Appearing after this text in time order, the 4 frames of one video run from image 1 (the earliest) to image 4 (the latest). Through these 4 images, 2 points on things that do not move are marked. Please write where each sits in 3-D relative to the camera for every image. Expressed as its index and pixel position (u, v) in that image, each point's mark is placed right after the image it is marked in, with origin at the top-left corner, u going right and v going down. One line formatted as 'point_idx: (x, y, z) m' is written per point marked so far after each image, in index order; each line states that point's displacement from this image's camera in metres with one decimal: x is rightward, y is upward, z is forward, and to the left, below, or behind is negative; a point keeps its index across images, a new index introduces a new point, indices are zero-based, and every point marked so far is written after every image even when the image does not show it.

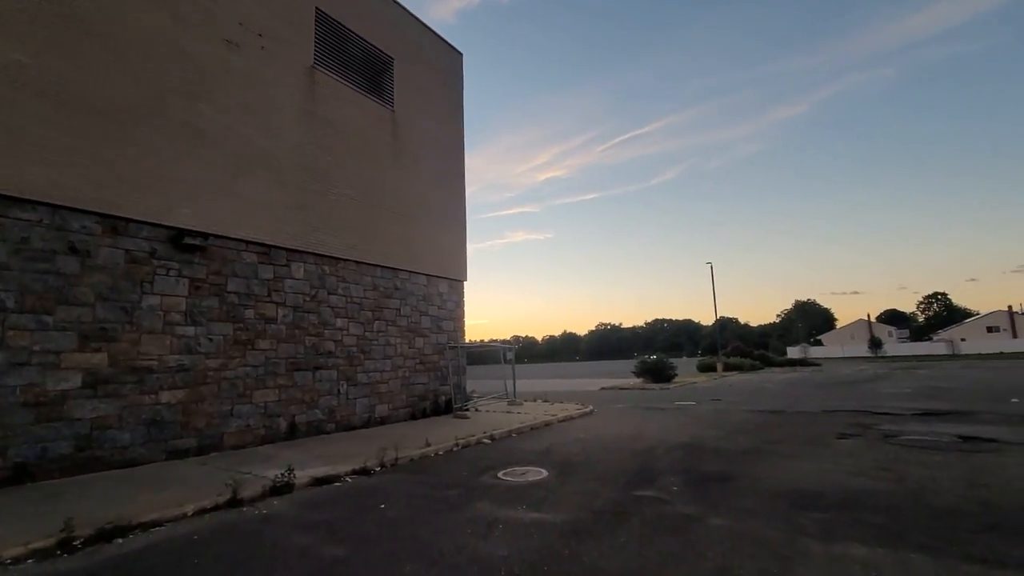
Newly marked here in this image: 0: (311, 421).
0: (-4.3, -2.8, +10.5) m
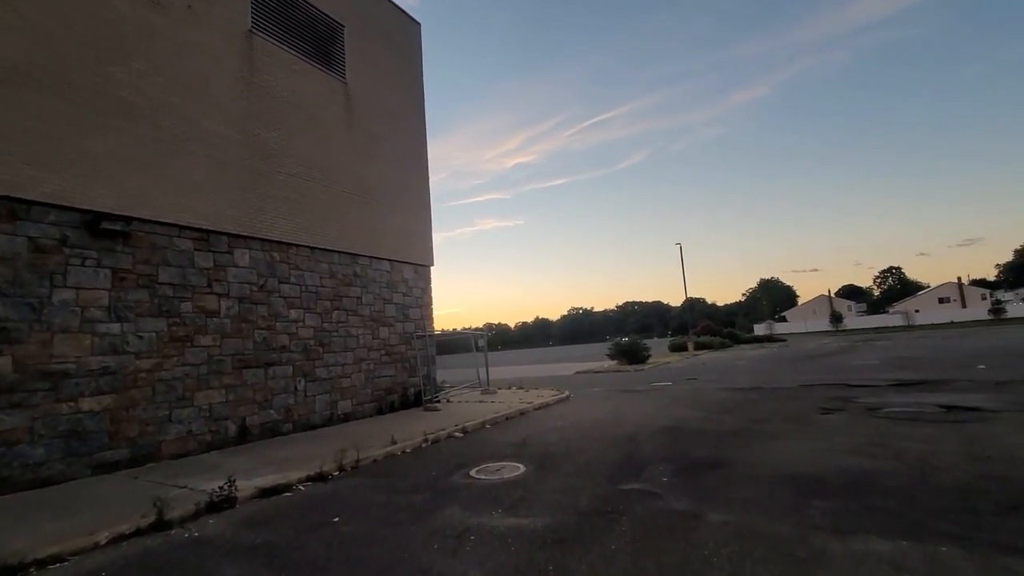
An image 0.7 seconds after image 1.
0: (-4.8, -2.6, +9.6) m
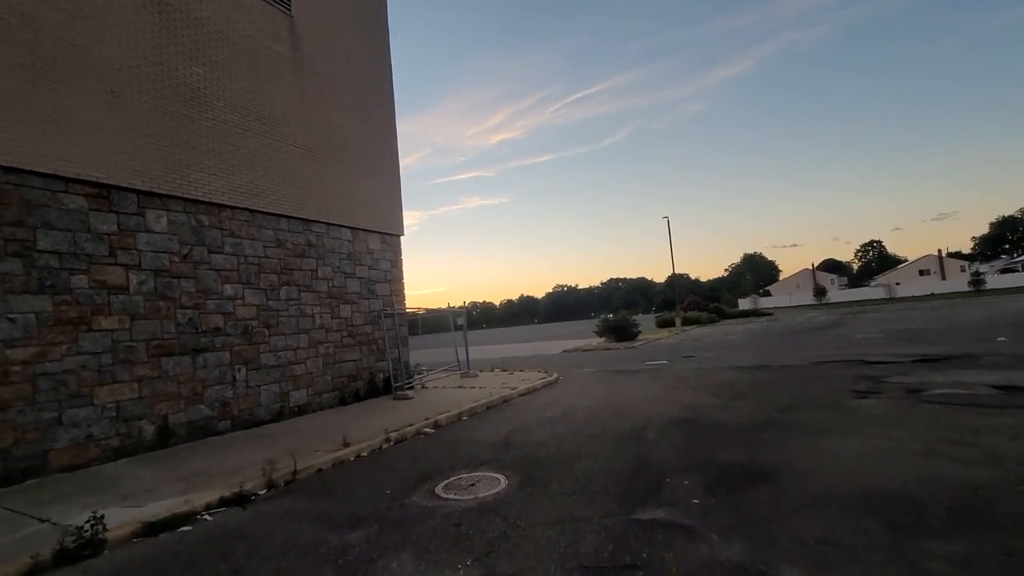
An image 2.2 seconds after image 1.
0: (-5.1, -2.1, +8.0) m
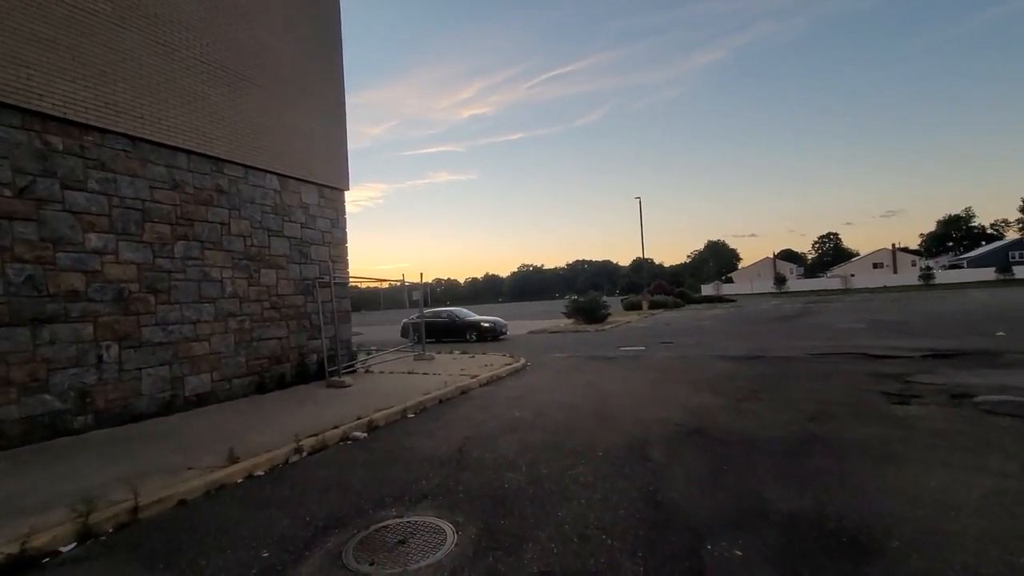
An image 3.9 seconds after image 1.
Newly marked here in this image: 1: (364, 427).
0: (-5.6, -1.5, +5.8) m
1: (-1.9, -1.7, +6.3) m
